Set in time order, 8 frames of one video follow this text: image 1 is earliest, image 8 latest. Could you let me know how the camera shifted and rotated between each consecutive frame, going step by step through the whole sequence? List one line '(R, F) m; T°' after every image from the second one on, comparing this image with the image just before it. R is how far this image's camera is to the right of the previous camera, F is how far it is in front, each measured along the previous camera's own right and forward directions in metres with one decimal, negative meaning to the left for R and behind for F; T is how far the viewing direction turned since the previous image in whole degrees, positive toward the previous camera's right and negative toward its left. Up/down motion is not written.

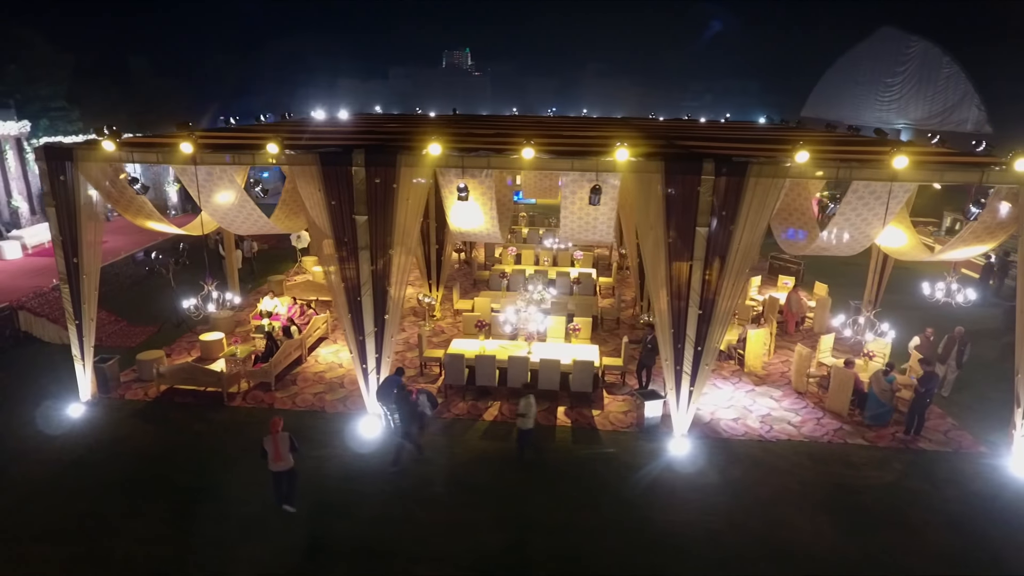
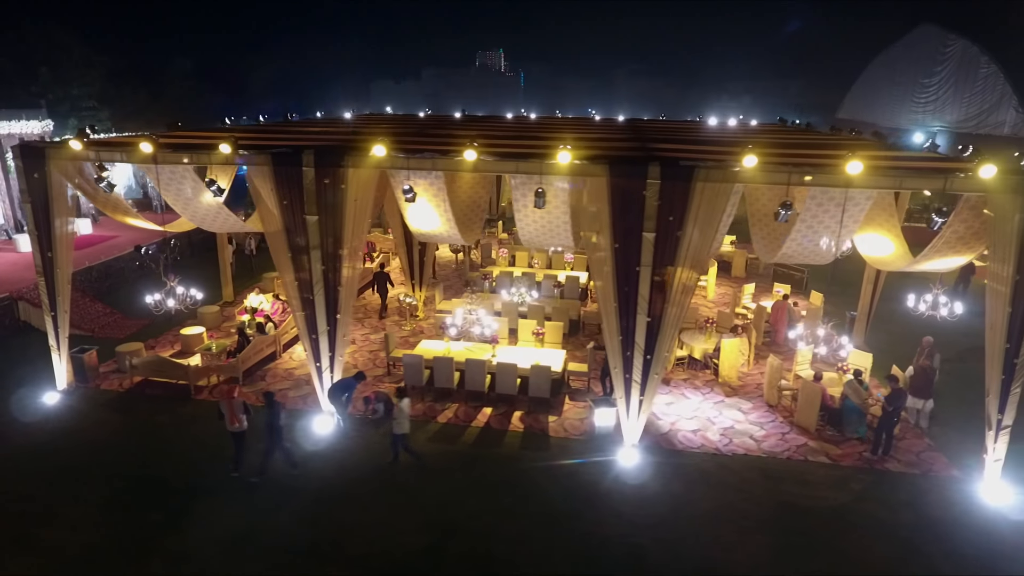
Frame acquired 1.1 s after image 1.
(+1.1, +0.1) m; -4°
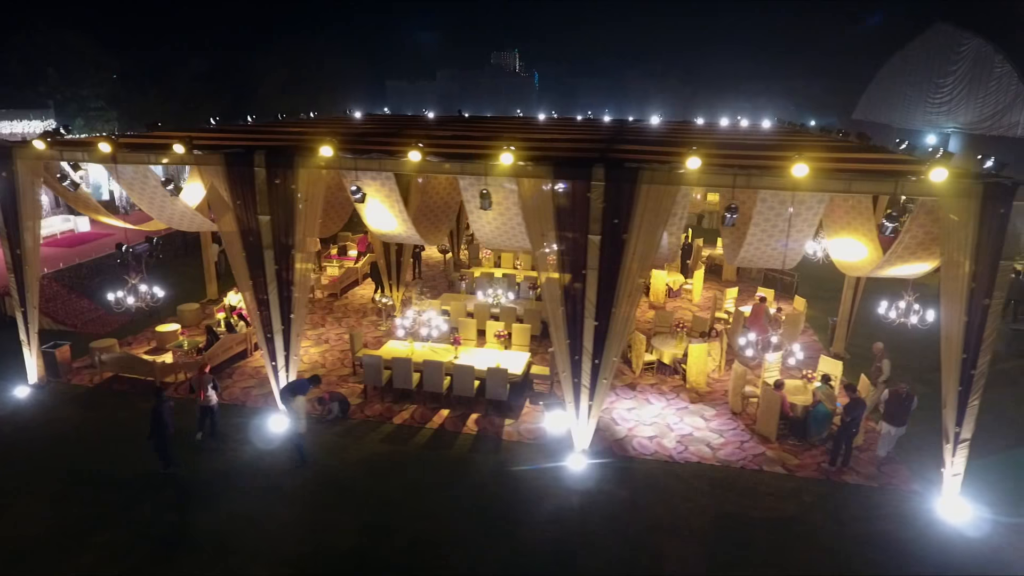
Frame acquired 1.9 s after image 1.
(+0.9, +0.1) m; -2°
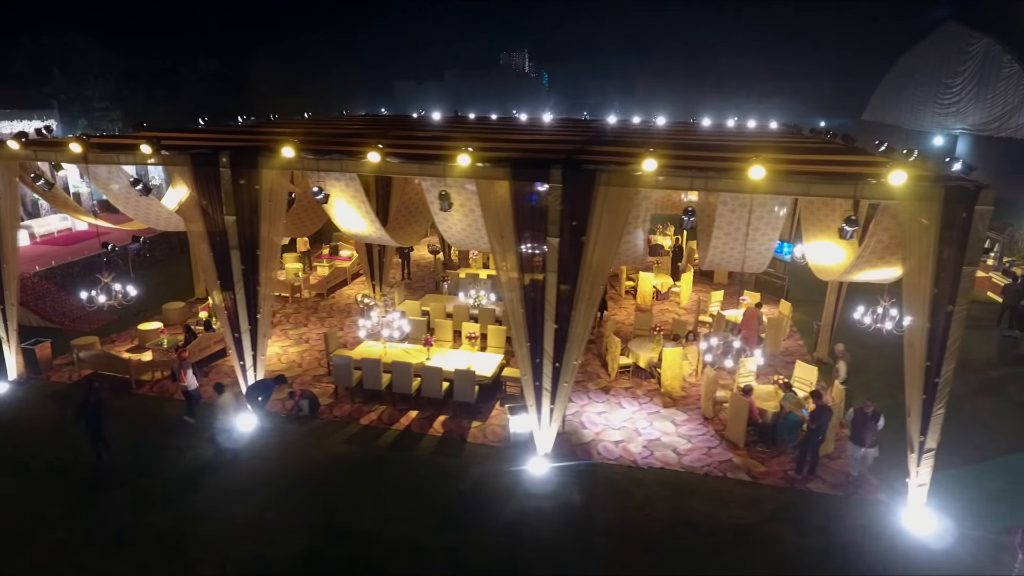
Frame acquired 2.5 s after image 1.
(+0.6, +0.1) m; -1°
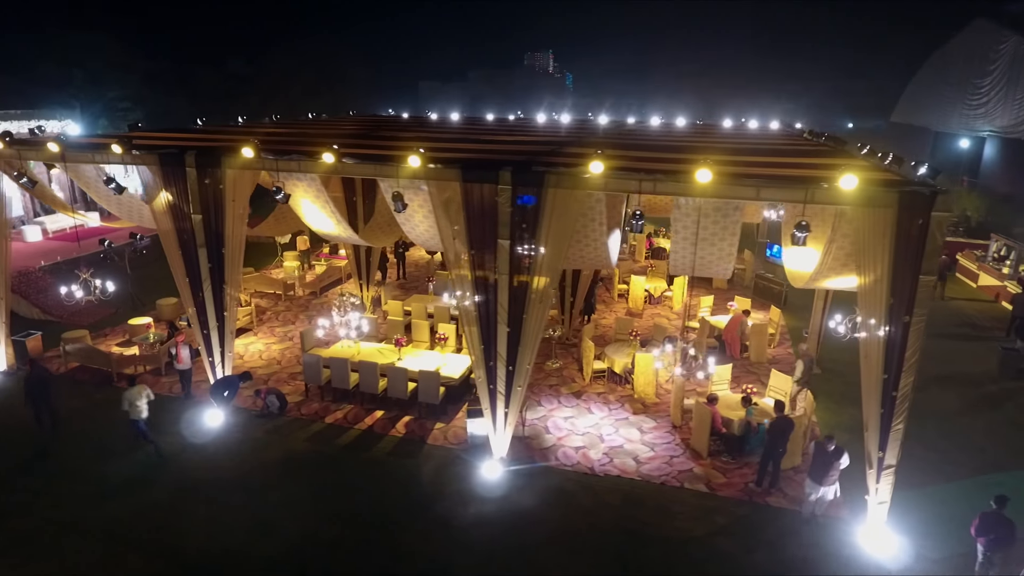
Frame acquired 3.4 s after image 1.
(+0.9, +0.1) m; -3°
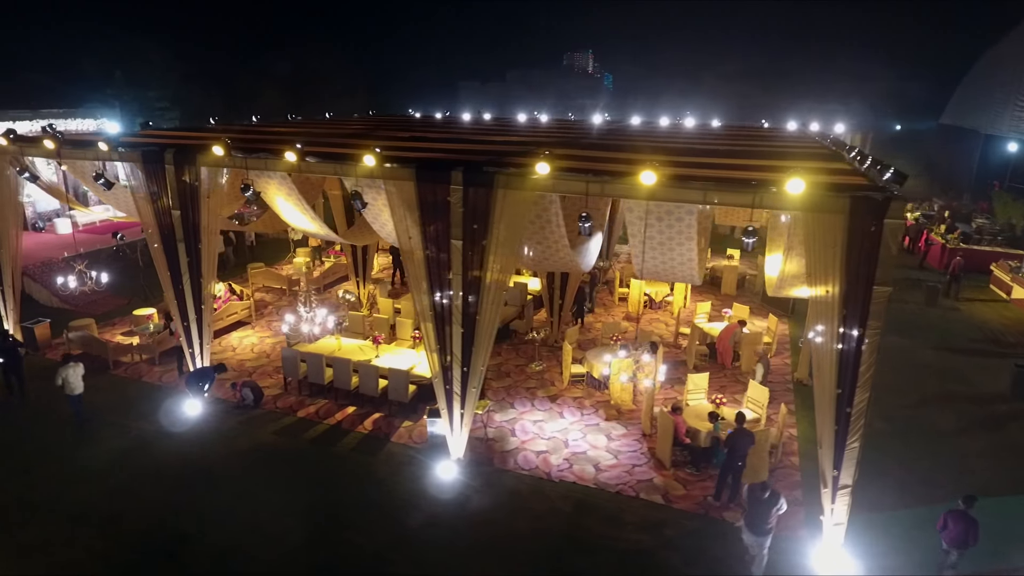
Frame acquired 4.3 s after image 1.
(+1.0, +0.1) m; -4°
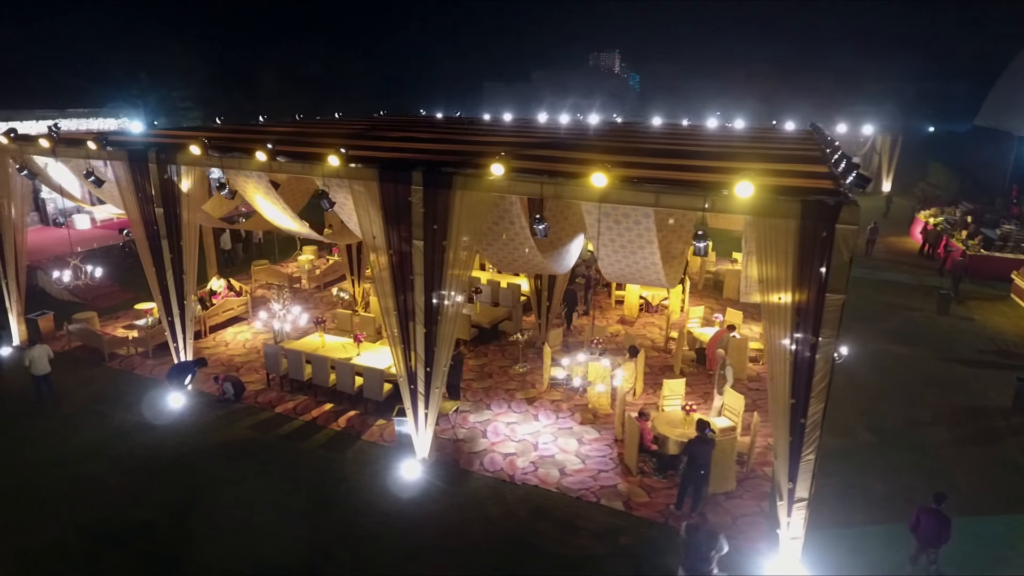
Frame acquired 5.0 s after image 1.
(+0.7, 0.0) m; -3°
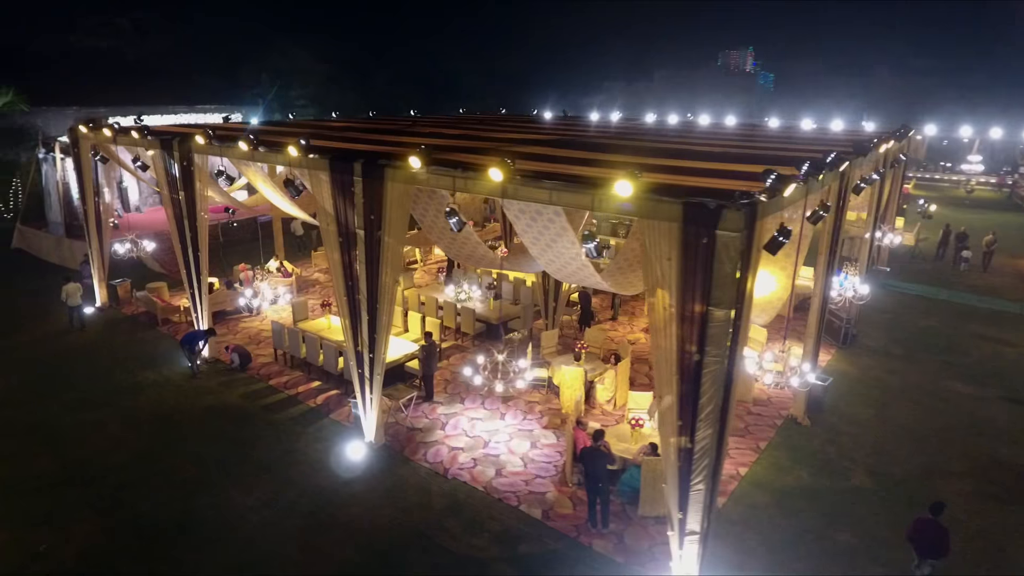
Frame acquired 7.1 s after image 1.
(+2.1, +0.3) m; -12°
